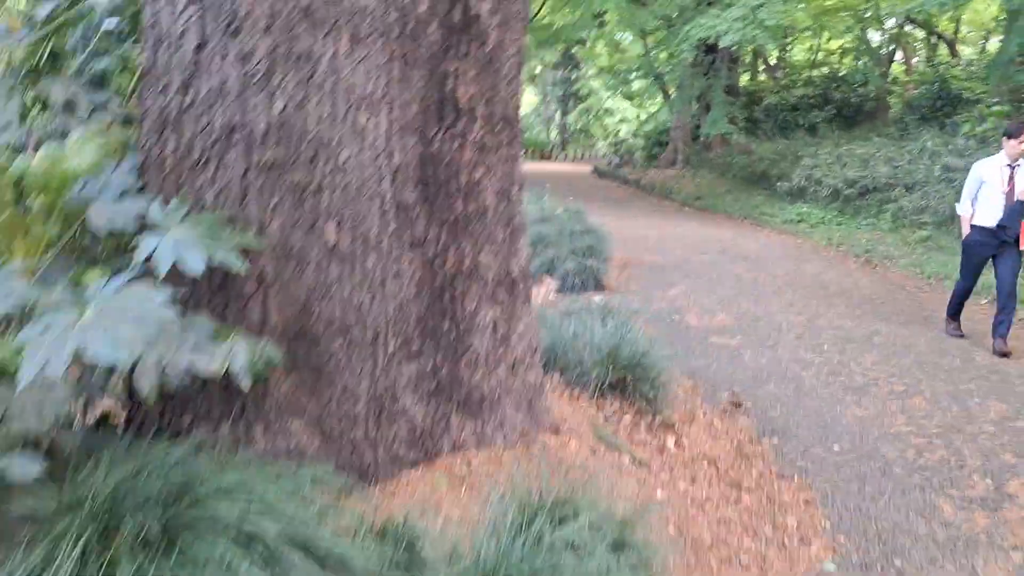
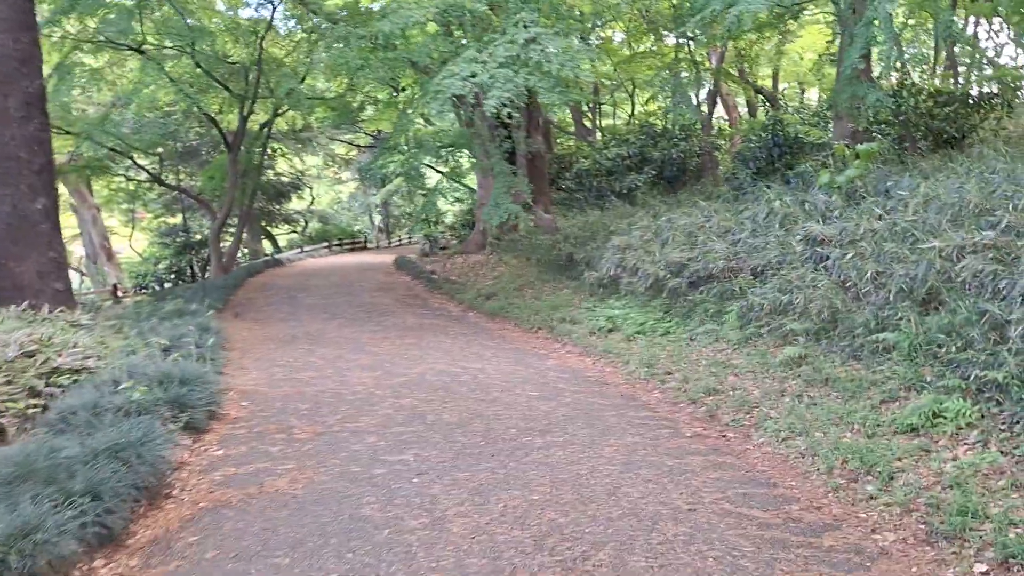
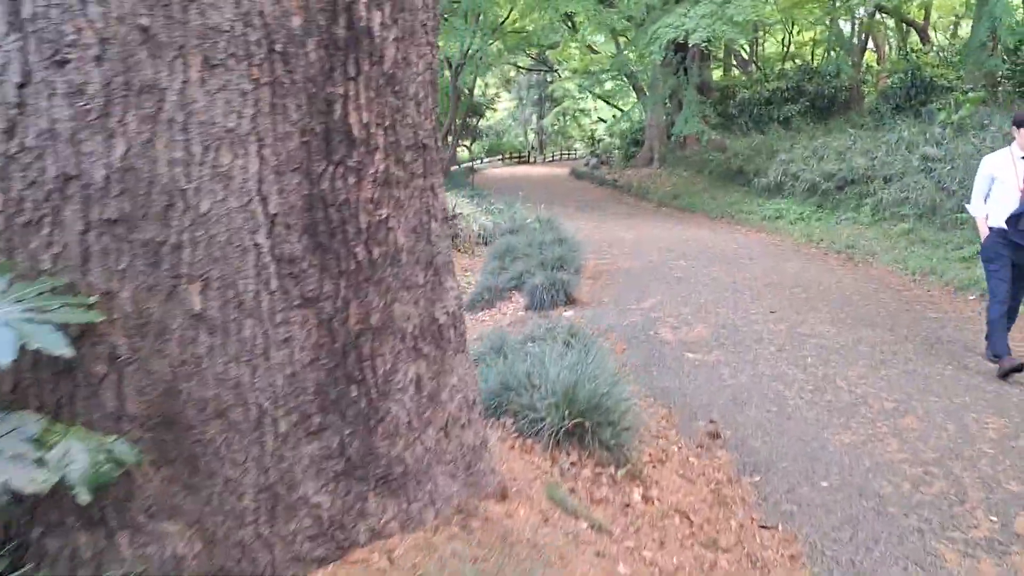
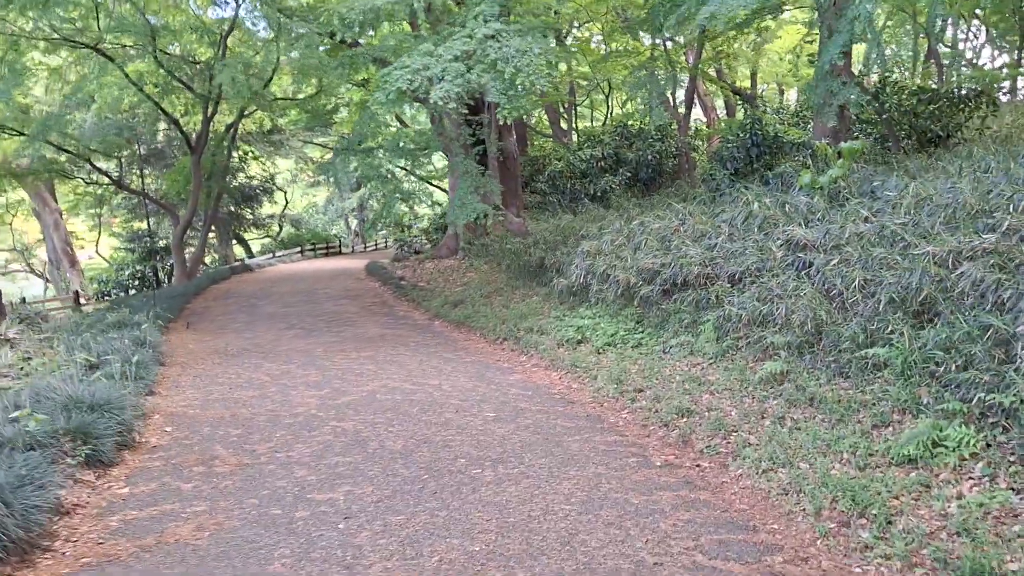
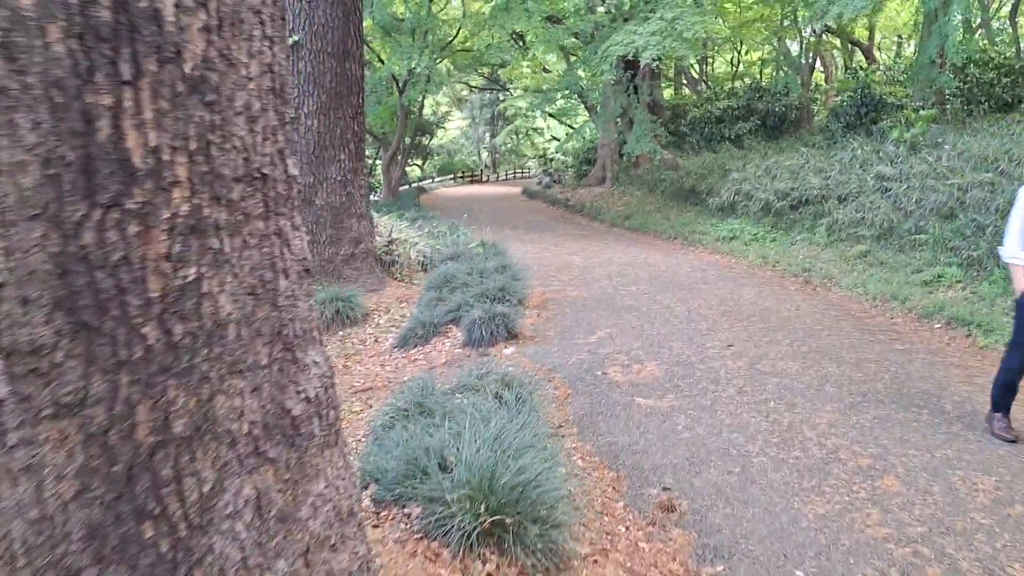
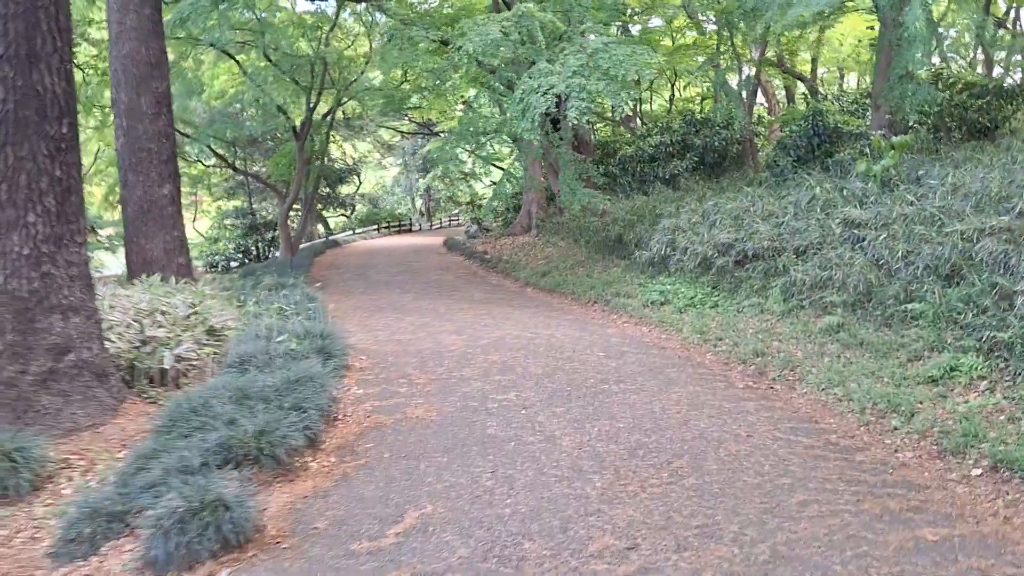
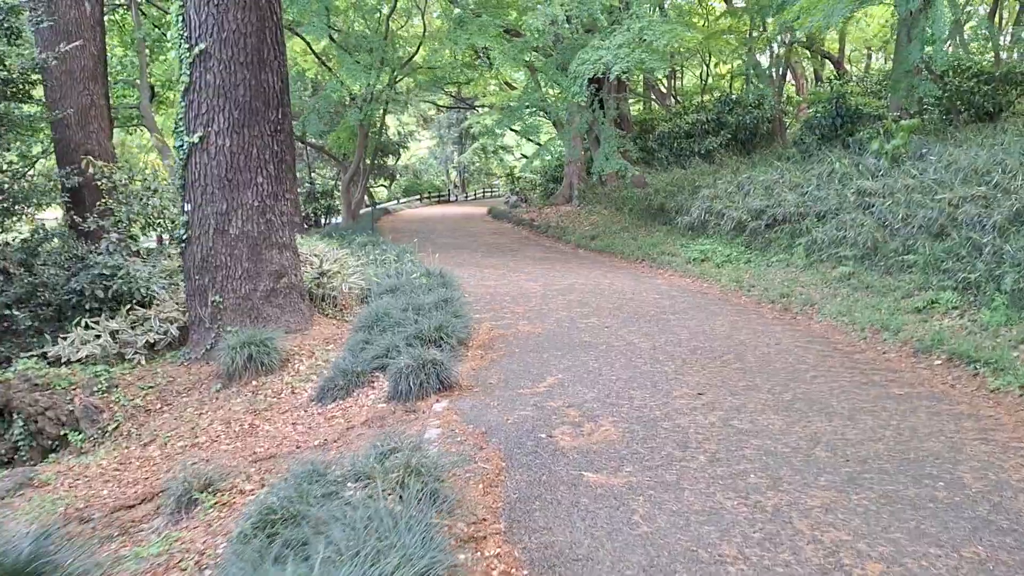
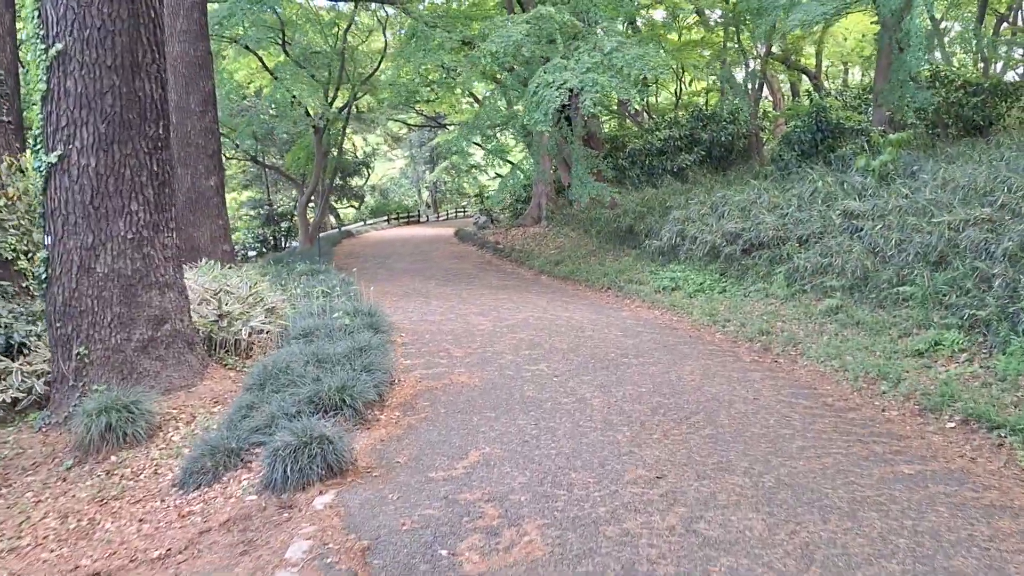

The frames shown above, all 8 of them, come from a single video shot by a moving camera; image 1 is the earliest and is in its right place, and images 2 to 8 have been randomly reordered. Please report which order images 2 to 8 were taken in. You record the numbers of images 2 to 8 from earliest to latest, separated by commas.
3, 5, 7, 8, 6, 2, 4
